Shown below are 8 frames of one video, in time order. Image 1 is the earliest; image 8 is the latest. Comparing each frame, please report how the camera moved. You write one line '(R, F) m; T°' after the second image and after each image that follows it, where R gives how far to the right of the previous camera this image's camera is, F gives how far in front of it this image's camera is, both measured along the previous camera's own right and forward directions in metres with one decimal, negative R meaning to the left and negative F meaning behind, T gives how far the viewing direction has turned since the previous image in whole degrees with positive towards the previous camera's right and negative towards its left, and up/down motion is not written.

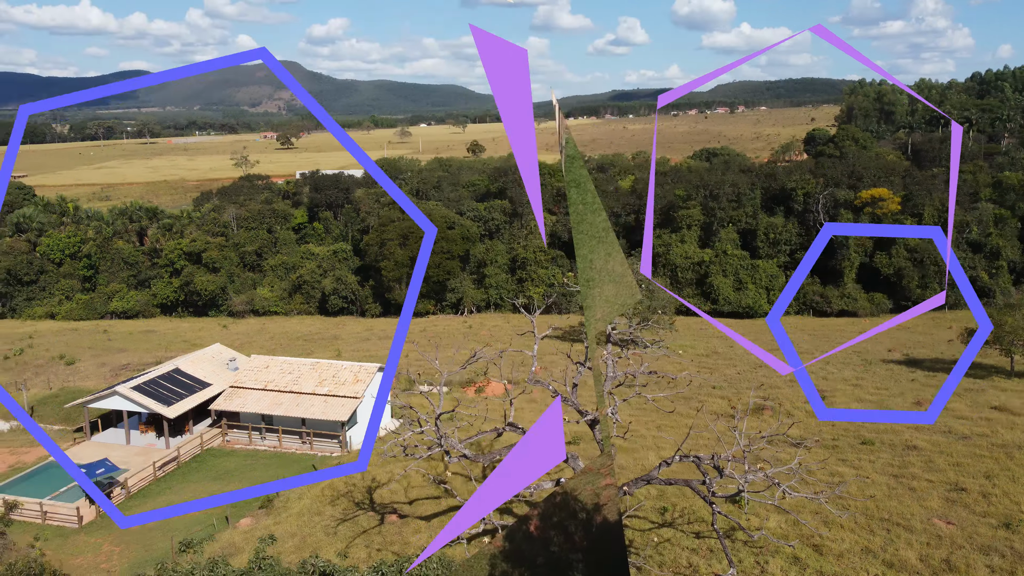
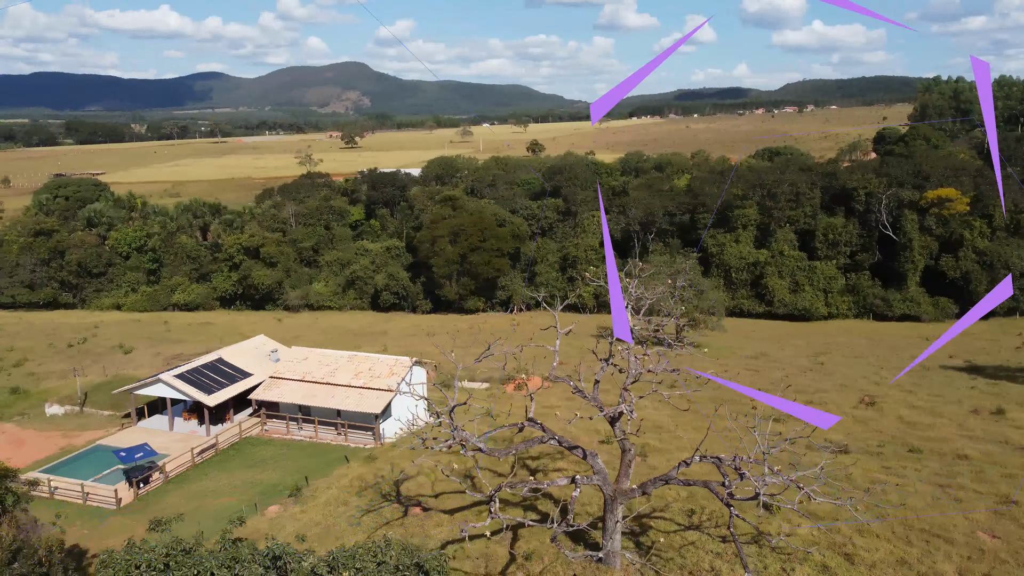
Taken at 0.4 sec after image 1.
(+0.3, +0.1) m; -4°
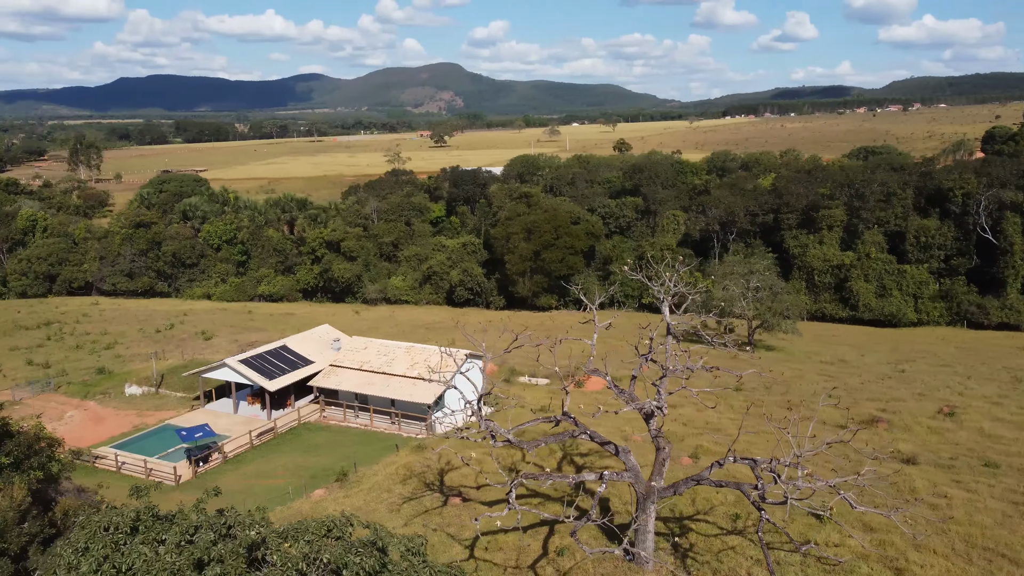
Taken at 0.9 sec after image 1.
(+0.4, +0.1) m; -6°
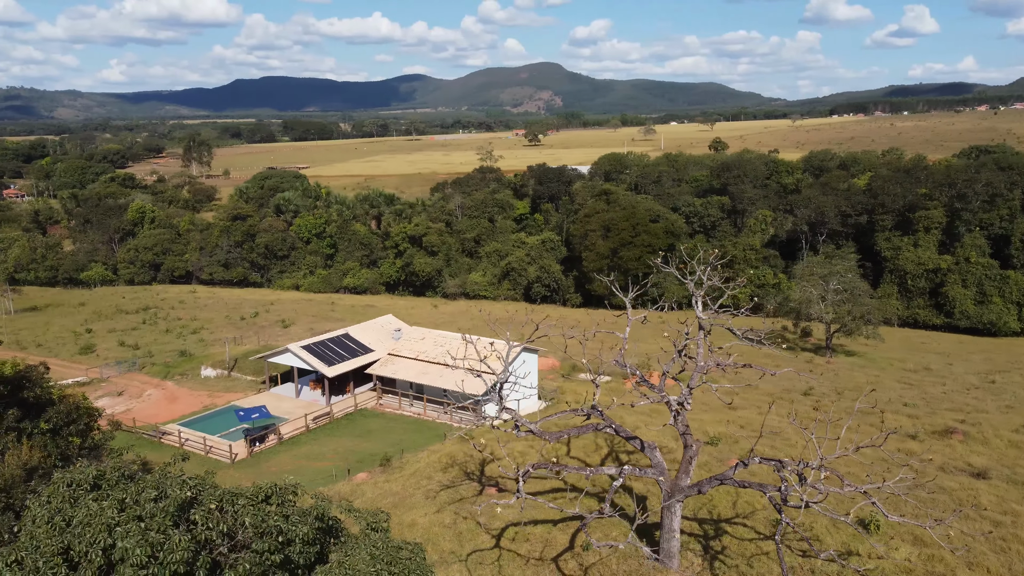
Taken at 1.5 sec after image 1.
(+0.5, 0.0) m; -7°
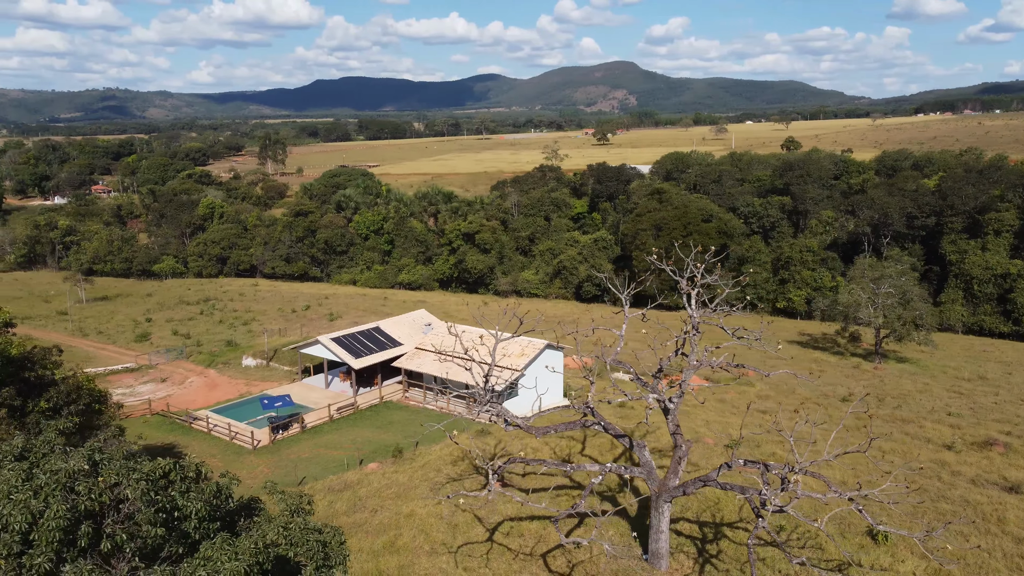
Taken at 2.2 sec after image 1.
(+0.6, 0.0) m; -5°
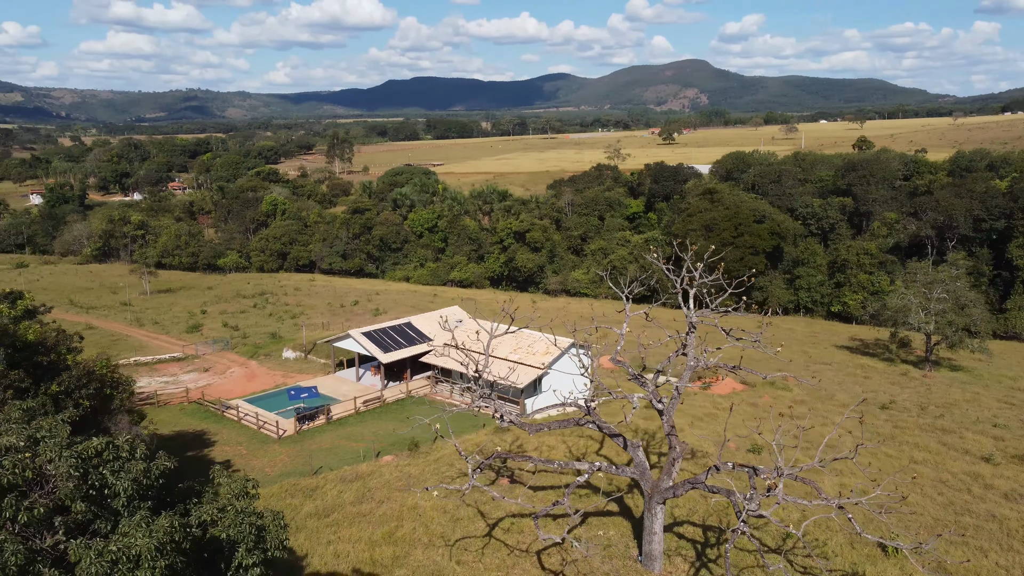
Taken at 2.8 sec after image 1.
(+0.5, 0.0) m; -5°
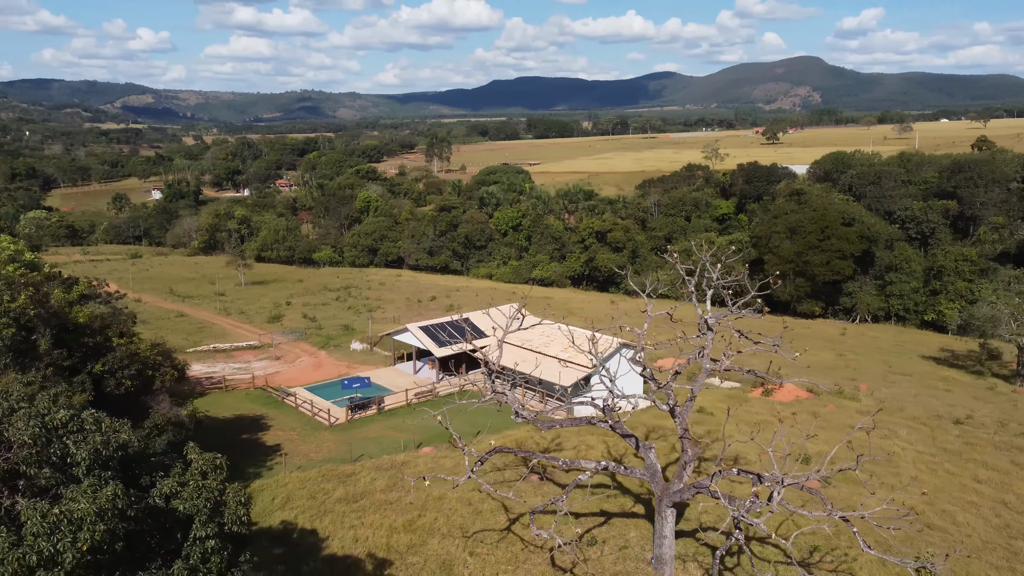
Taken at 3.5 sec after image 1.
(+0.6, 0.0) m; -7°
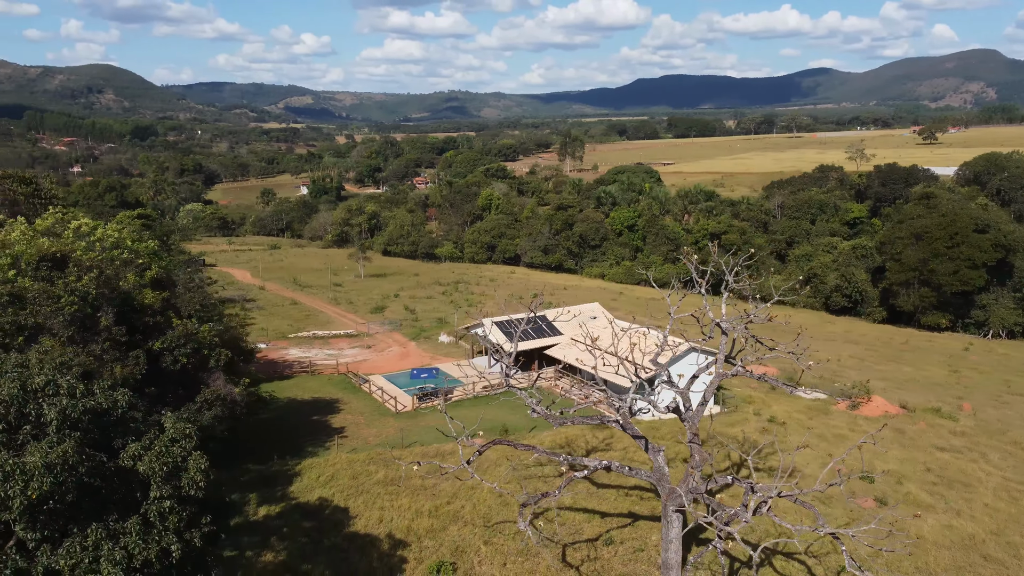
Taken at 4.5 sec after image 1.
(+0.8, 0.0) m; -10°
